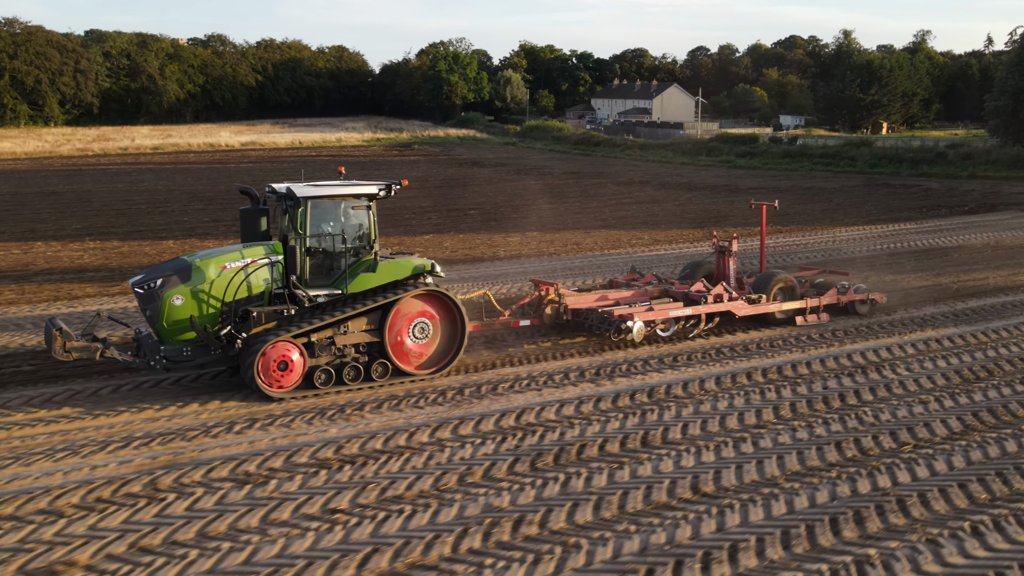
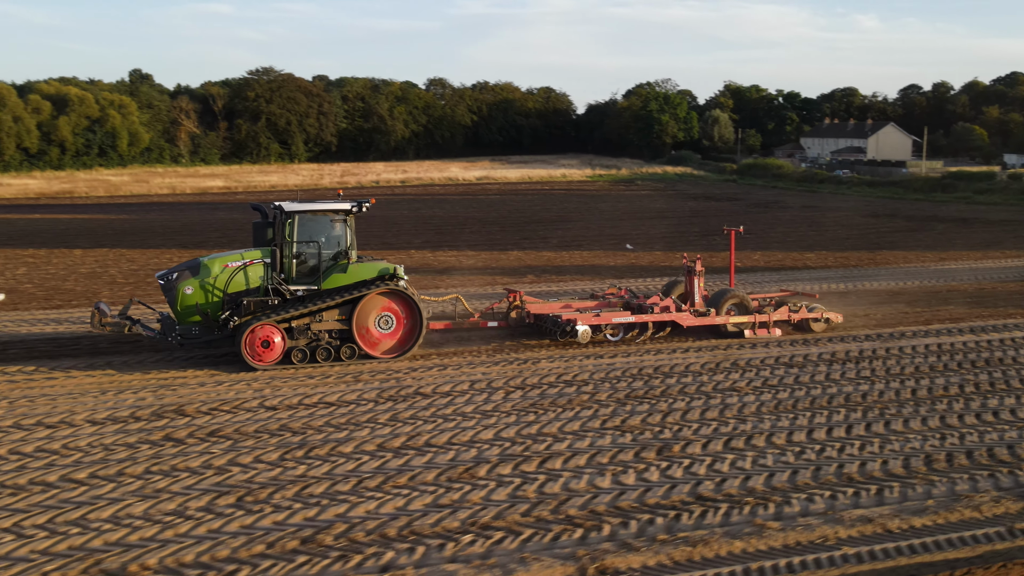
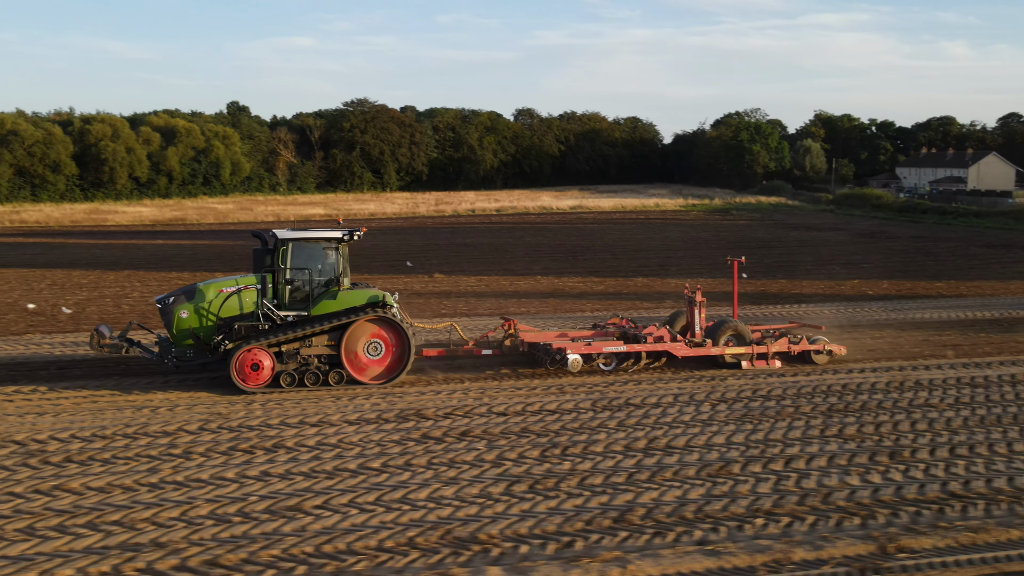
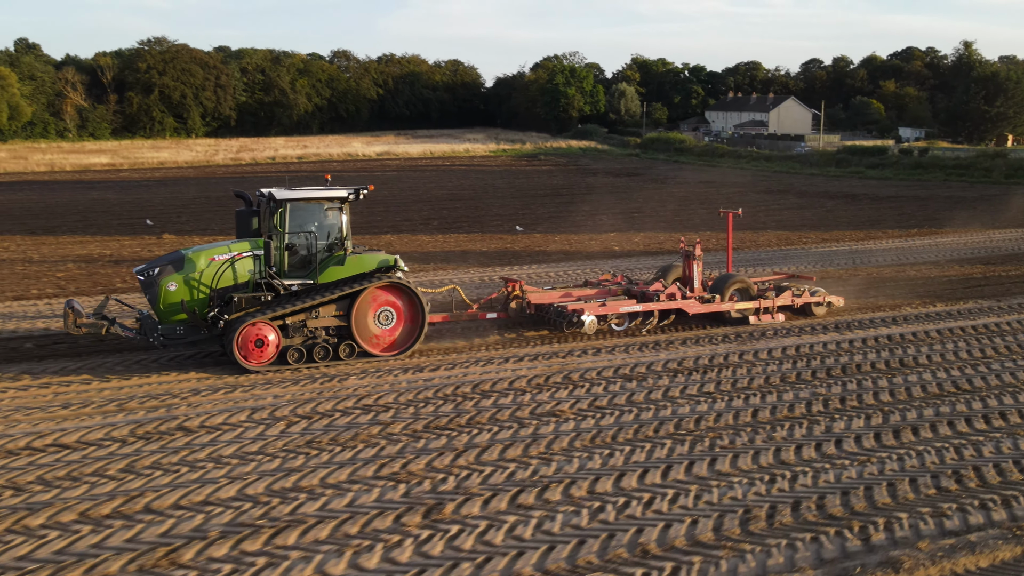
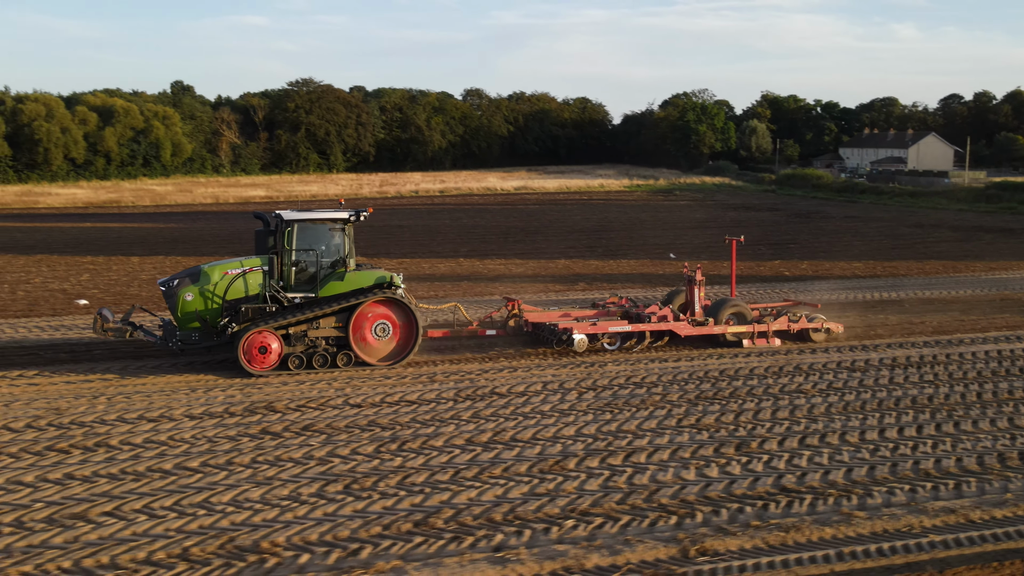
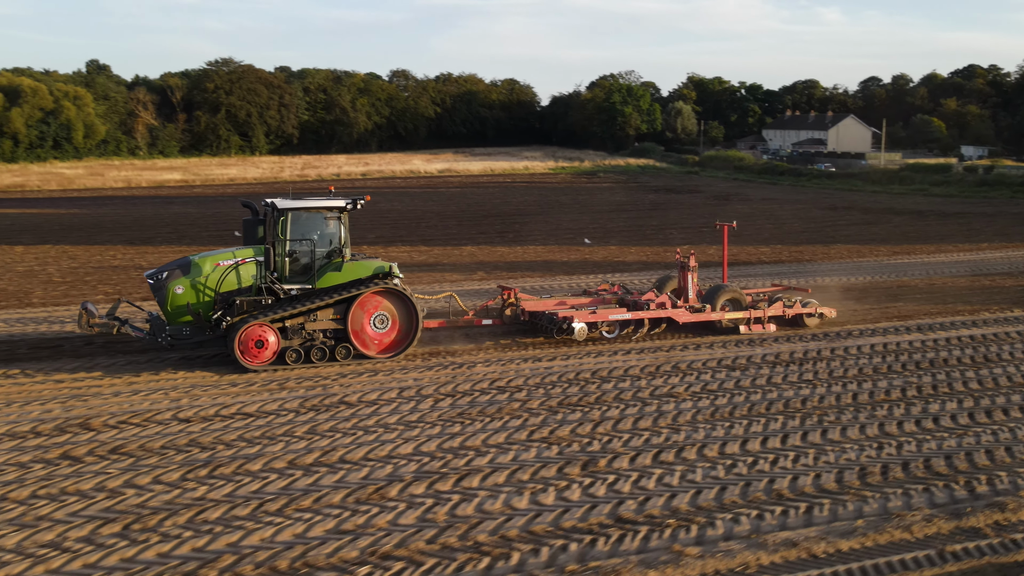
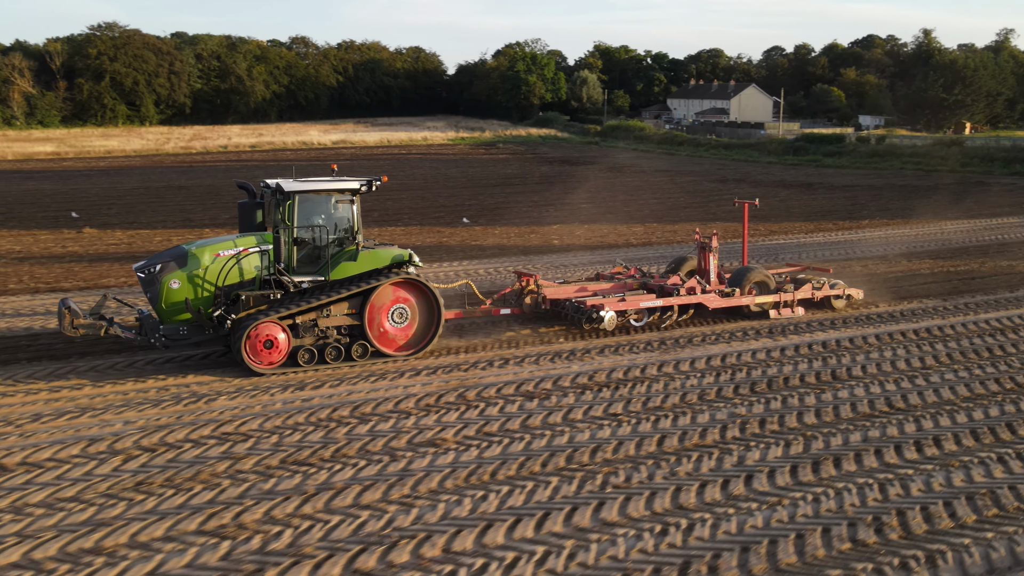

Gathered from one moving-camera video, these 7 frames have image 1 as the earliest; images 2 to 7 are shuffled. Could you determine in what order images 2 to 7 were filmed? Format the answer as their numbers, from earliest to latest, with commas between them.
7, 4, 6, 2, 5, 3
